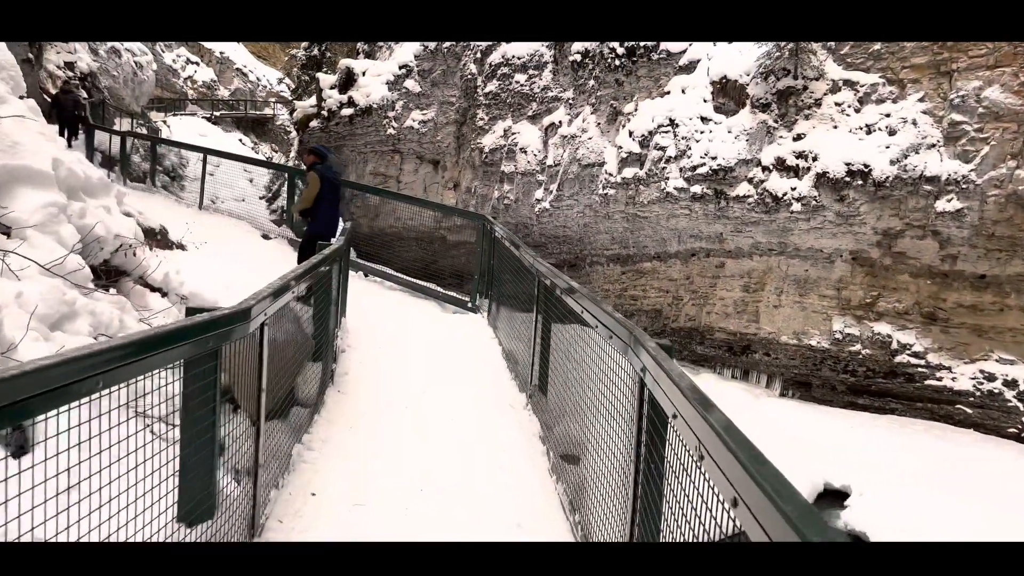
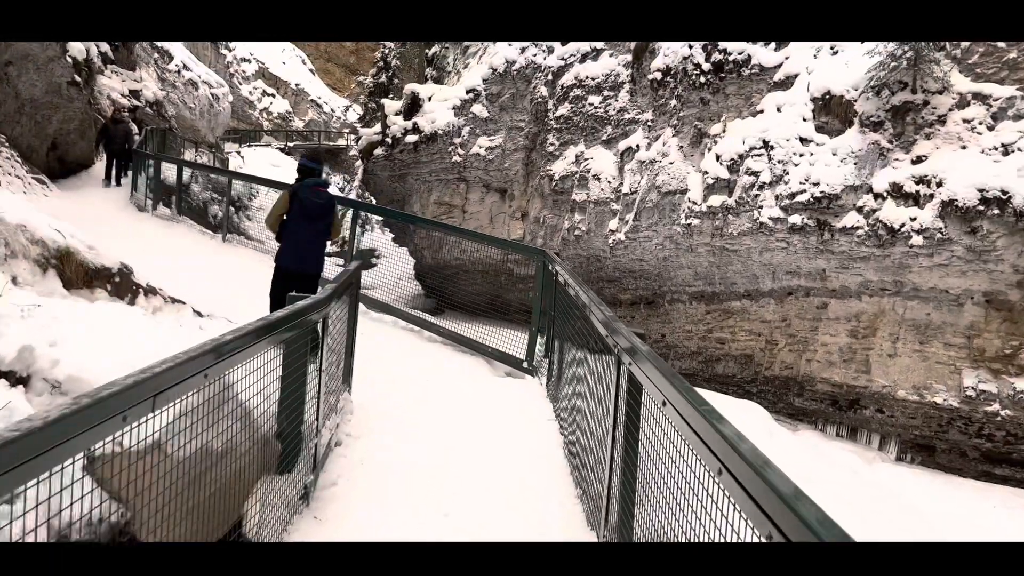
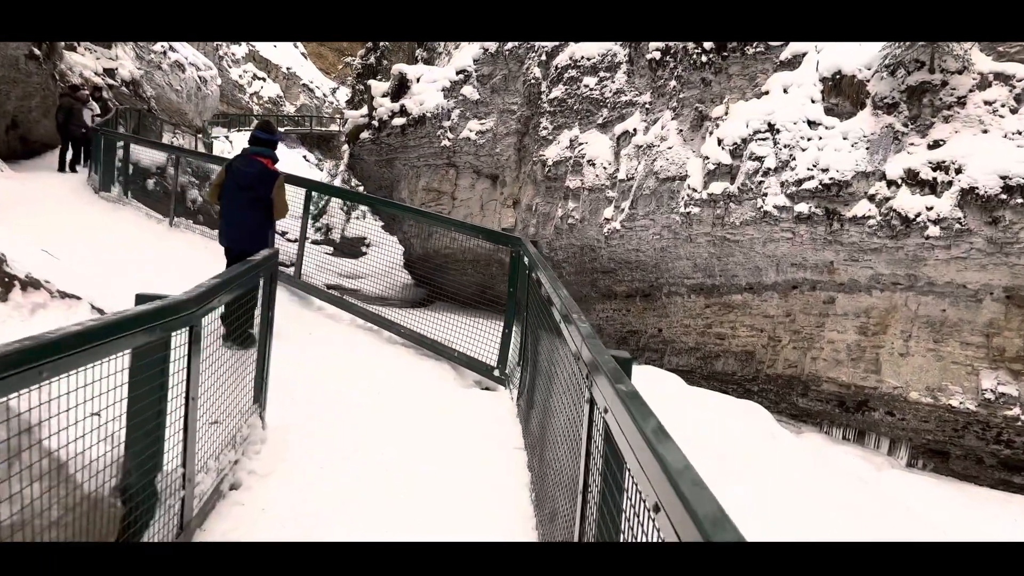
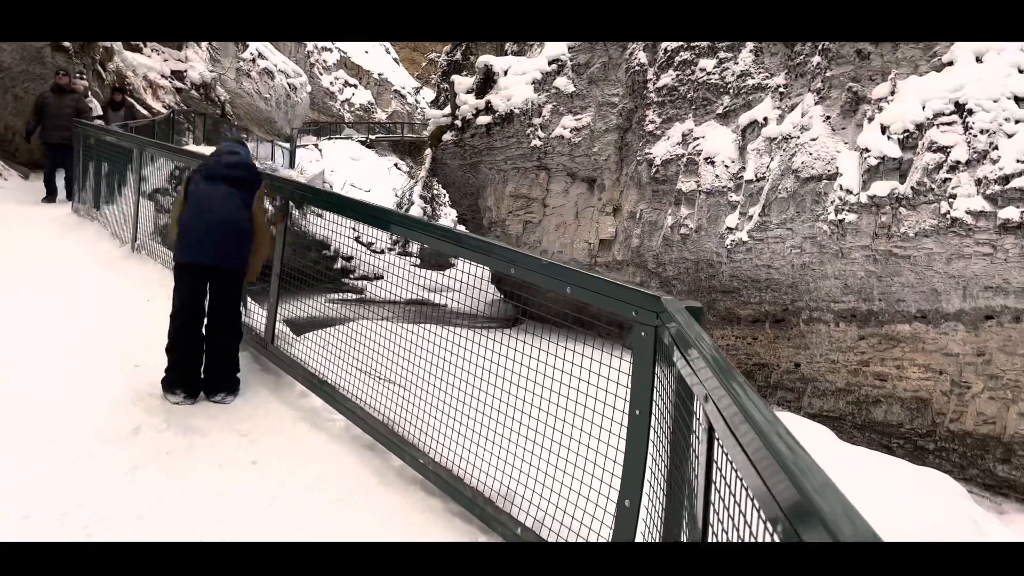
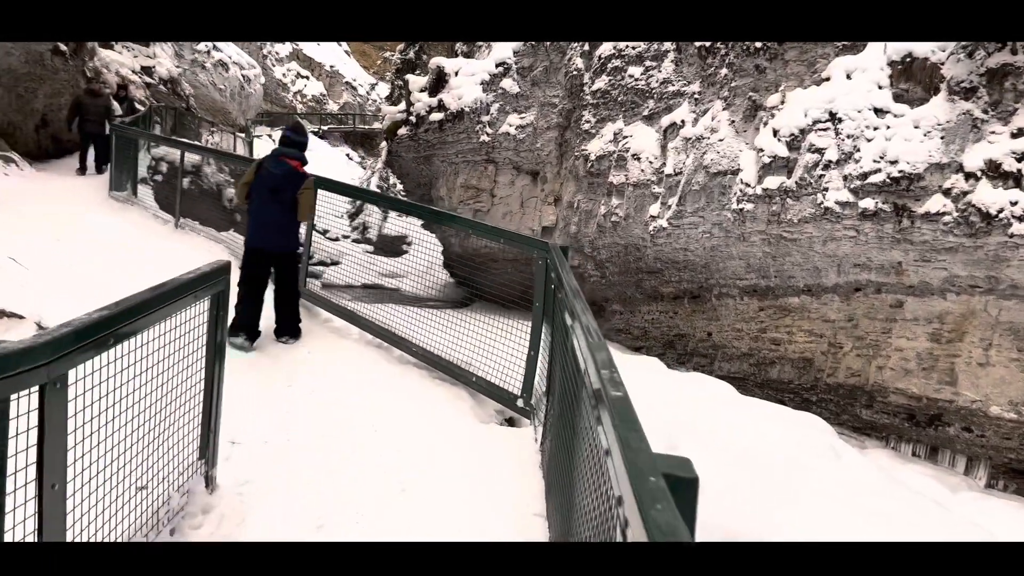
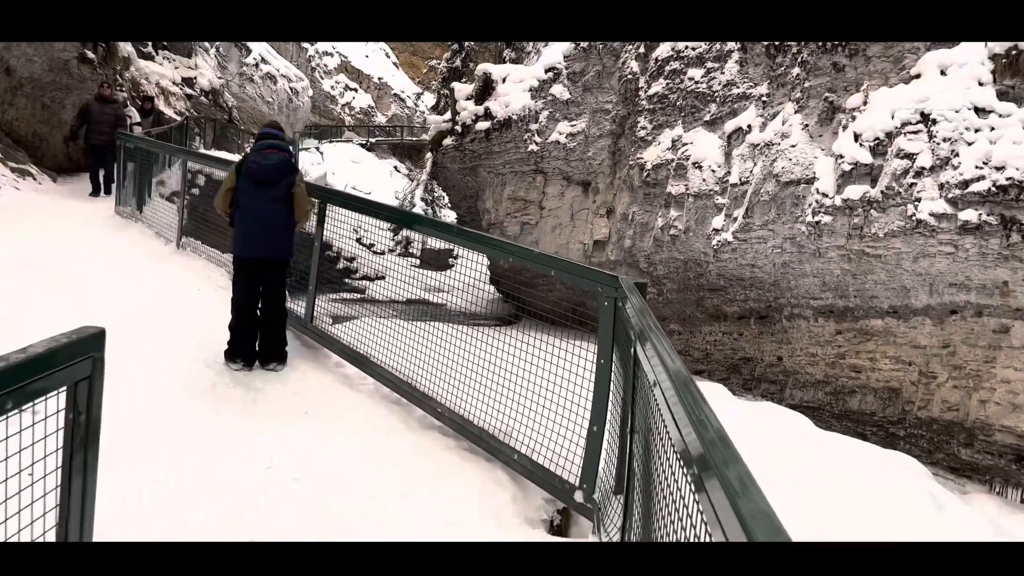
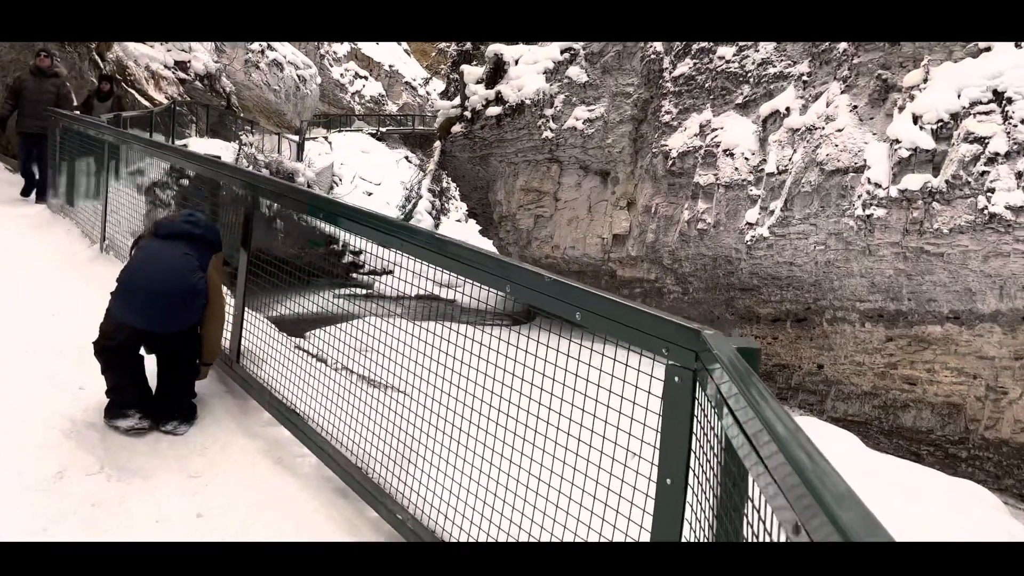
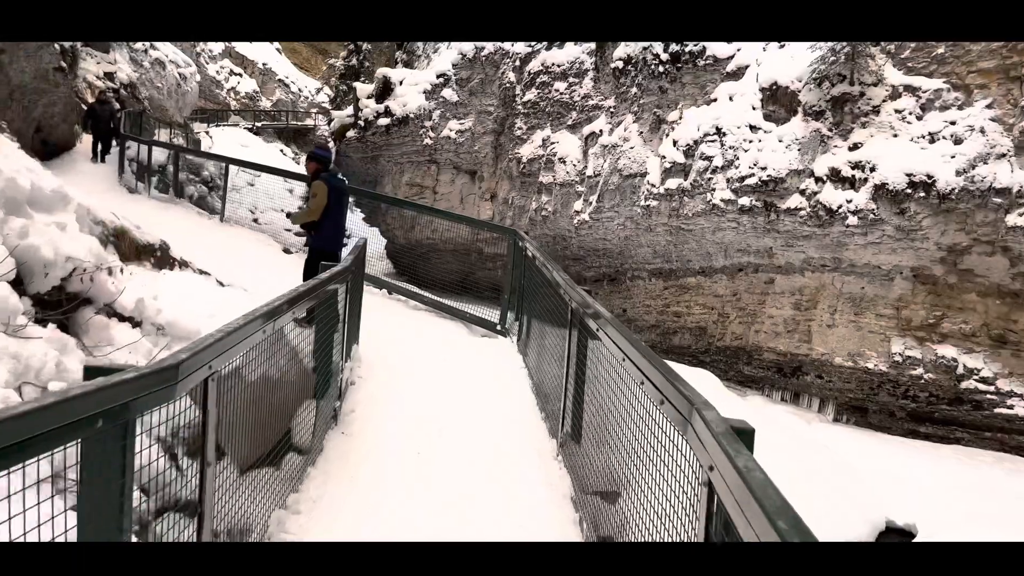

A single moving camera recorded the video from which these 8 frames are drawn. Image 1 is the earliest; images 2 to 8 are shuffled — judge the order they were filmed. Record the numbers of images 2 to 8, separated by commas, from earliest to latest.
8, 2, 3, 5, 6, 4, 7
